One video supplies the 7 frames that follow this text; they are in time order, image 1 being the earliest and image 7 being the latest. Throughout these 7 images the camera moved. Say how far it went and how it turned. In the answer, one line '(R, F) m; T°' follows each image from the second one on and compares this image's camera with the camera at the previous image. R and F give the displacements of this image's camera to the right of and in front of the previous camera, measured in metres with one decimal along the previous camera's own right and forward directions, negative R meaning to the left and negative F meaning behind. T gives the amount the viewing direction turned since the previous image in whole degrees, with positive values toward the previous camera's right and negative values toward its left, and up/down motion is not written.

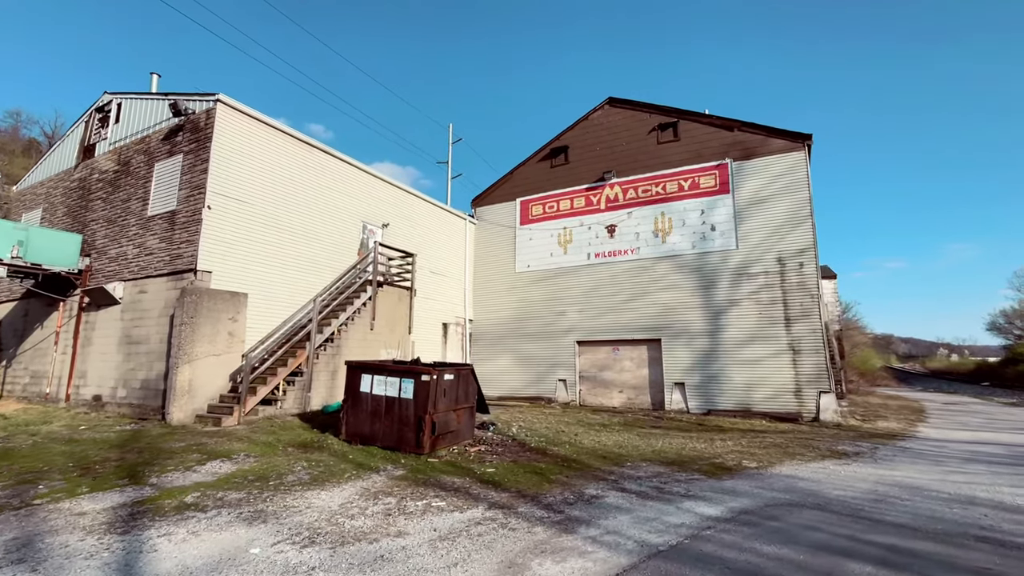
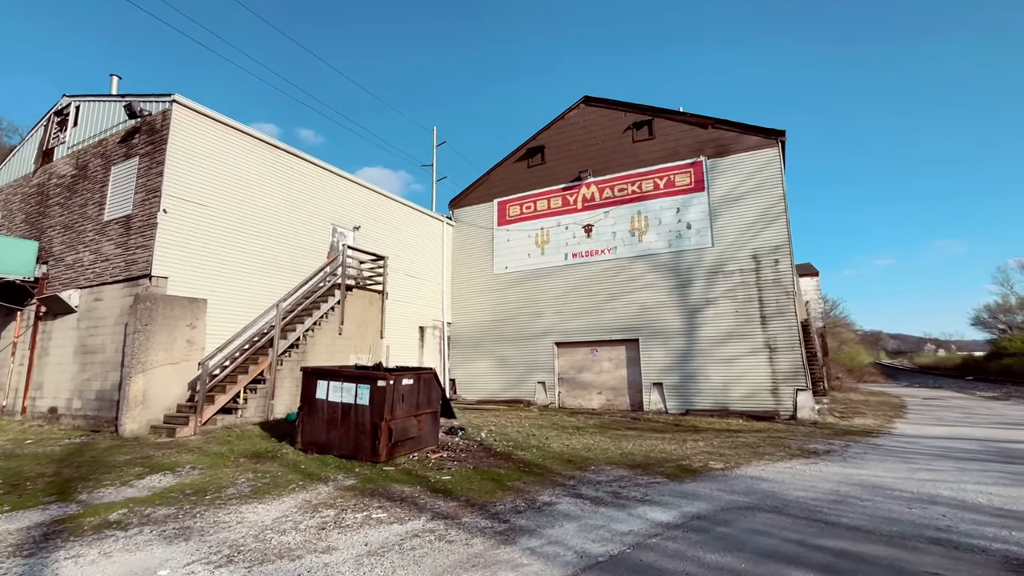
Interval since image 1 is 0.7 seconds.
(+0.5, +0.2) m; +1°
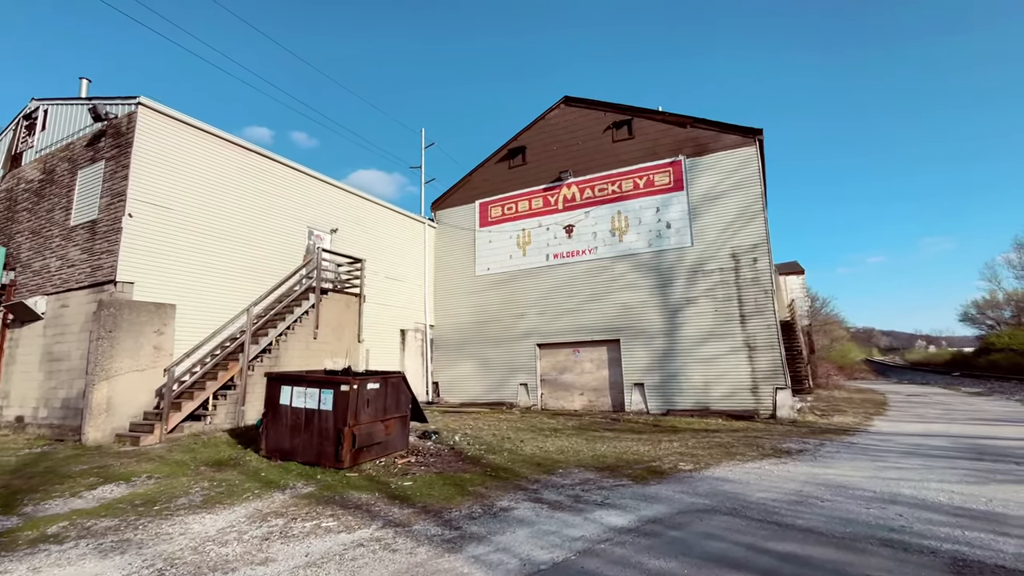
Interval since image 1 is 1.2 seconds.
(+0.5, +0.1) m; +1°
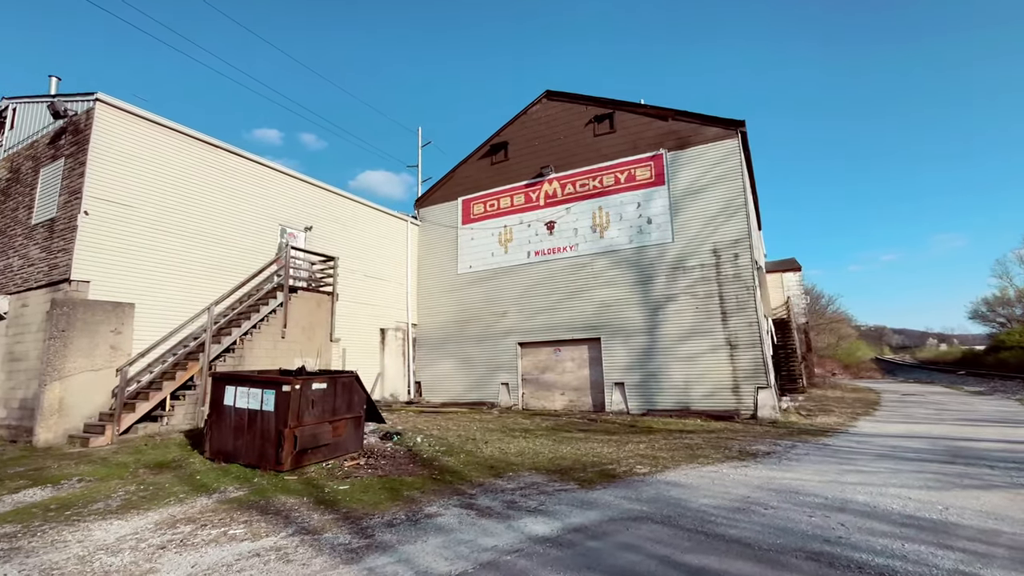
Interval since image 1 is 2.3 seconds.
(+0.9, +0.3) m; -1°
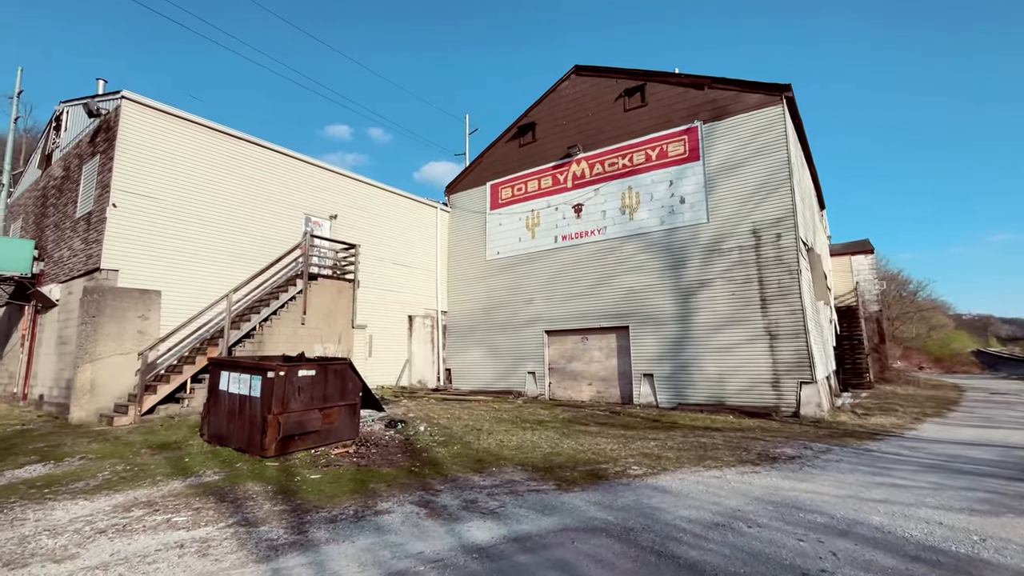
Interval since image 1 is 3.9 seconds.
(+1.1, +0.5) m; -7°
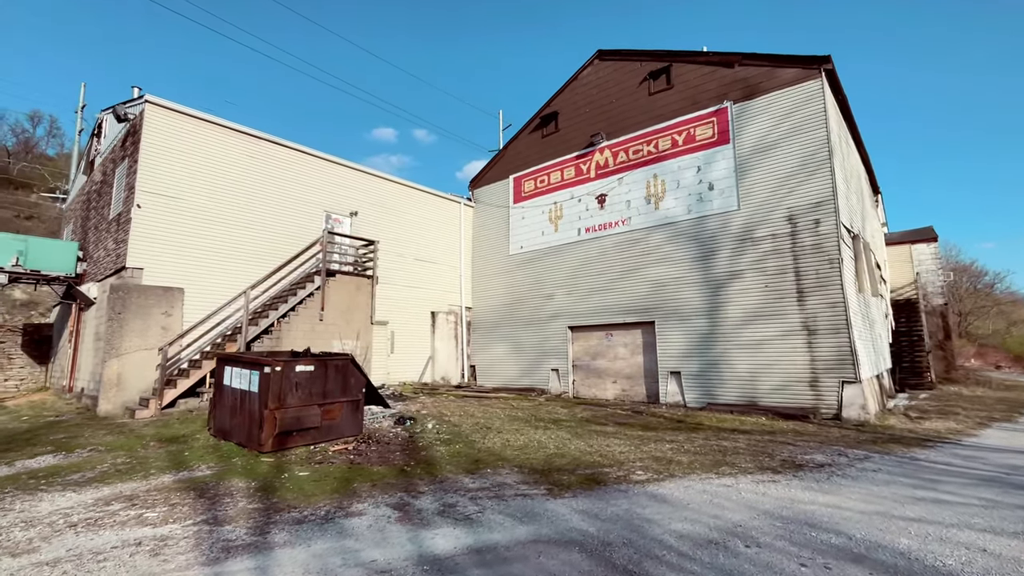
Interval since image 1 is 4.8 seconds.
(+0.6, +0.4) m; -5°
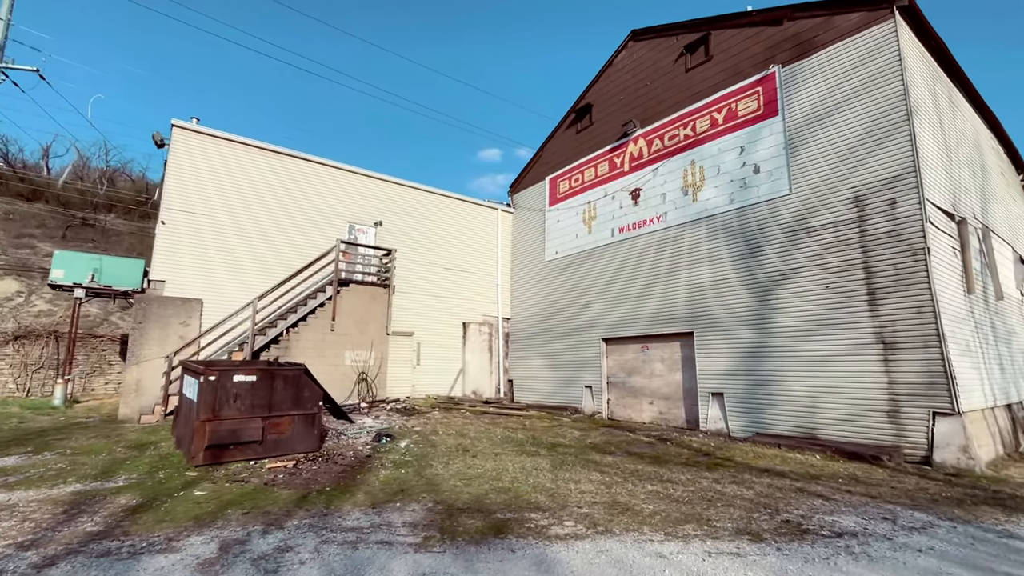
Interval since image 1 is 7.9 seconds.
(+2.1, +1.3) m; -12°
